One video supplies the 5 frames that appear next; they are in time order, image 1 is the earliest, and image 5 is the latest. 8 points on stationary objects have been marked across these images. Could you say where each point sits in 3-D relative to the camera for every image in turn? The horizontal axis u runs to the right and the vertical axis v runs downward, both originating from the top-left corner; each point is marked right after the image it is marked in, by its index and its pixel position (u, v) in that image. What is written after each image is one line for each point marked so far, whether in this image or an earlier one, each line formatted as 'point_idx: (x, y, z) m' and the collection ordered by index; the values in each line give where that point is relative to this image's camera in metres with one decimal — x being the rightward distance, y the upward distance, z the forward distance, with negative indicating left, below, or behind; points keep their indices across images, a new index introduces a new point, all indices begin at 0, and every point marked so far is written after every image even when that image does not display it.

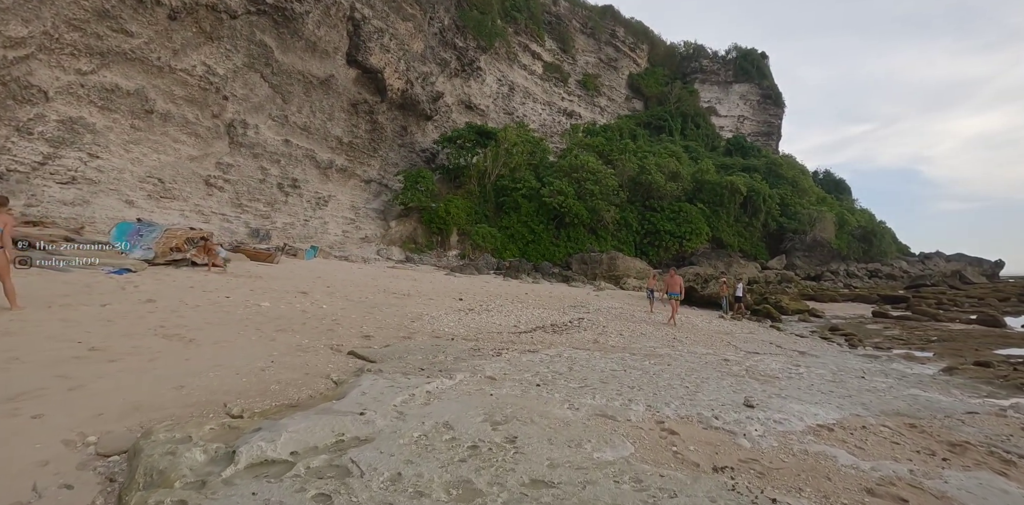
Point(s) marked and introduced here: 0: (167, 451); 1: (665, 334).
0: (-1.4, -0.8, +1.8) m
1: (+2.5, -1.4, +7.1) m
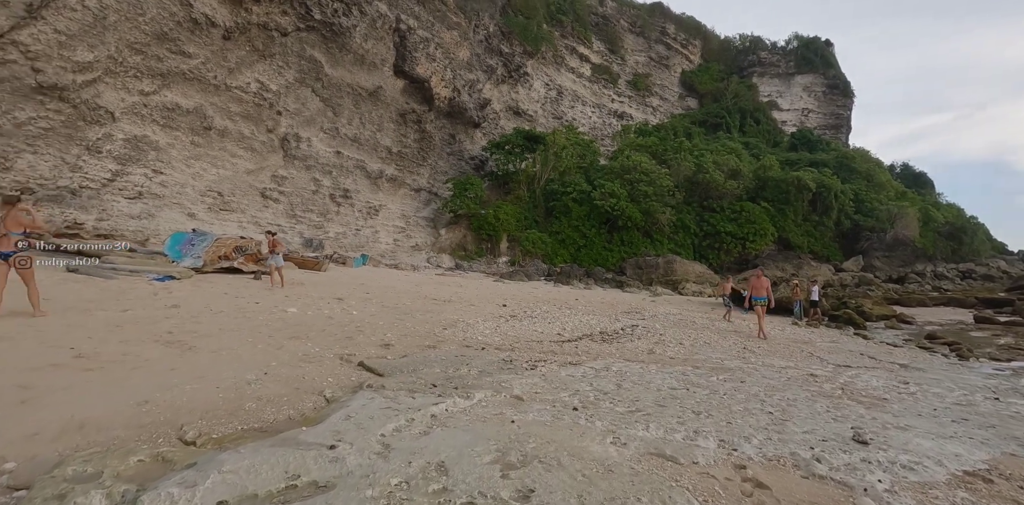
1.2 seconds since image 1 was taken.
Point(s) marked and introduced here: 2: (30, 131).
0: (-1.4, -0.8, +1.3) m
1: (+3.1, -1.3, +6.1) m
2: (-11.0, +2.8, +9.9) m
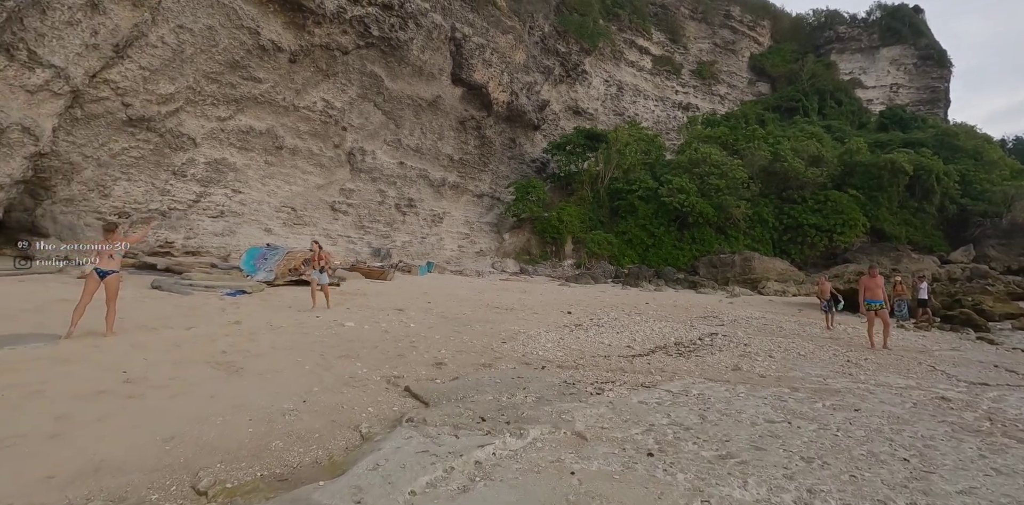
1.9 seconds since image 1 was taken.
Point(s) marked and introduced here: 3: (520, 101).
0: (-1.2, -0.8, +1.1) m
1: (+3.9, -1.3, +5.2) m
2: (-9.7, +2.3, +10.9) m
3: (+0.4, +6.8, +19.6) m
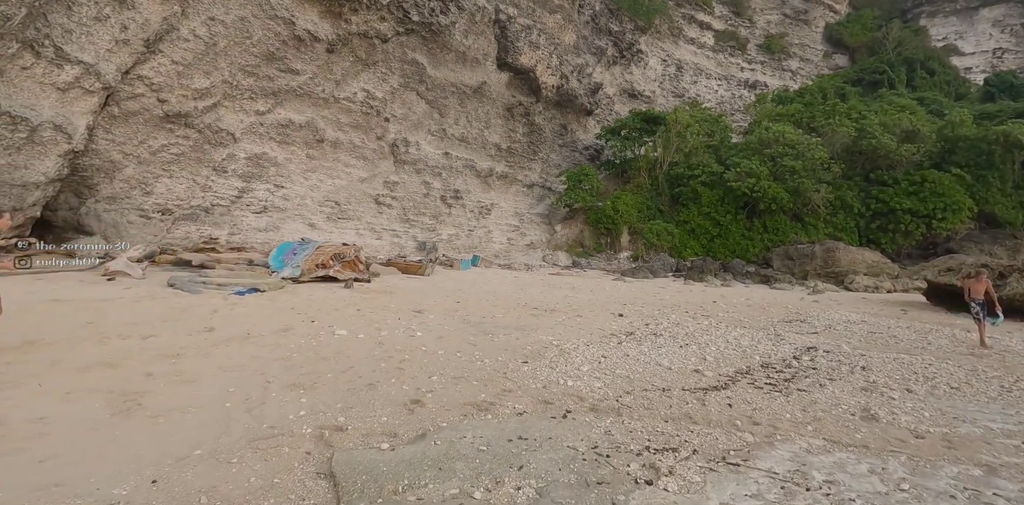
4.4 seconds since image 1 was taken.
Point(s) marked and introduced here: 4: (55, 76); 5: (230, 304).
0: (-1.5, -0.8, +0.2) m
1: (+4.1, -1.1, +3.6) m
2: (-8.7, +2.4, +10.9) m
3: (+2.4, +7.1, +18.2) m
4: (-9.3, +3.6, +8.8) m
5: (-3.7, -0.7, +5.8) m
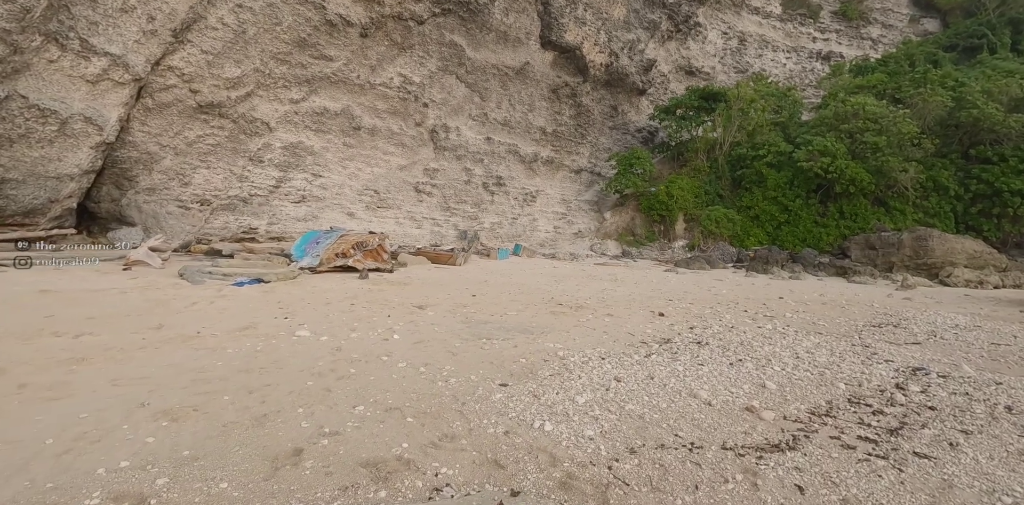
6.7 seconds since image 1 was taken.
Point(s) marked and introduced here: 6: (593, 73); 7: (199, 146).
0: (-2.0, -0.8, -0.5) m
1: (+4.0, -1.1, +2.2) m
2: (-7.9, +2.7, +10.9) m
3: (+4.0, +7.5, +16.7) m
4: (-8.8, +3.8, +8.9) m
5: (-3.5, -0.5, +5.3) m
6: (+2.8, +6.9, +16.3) m
7: (-7.9, +2.7, +10.9) m
